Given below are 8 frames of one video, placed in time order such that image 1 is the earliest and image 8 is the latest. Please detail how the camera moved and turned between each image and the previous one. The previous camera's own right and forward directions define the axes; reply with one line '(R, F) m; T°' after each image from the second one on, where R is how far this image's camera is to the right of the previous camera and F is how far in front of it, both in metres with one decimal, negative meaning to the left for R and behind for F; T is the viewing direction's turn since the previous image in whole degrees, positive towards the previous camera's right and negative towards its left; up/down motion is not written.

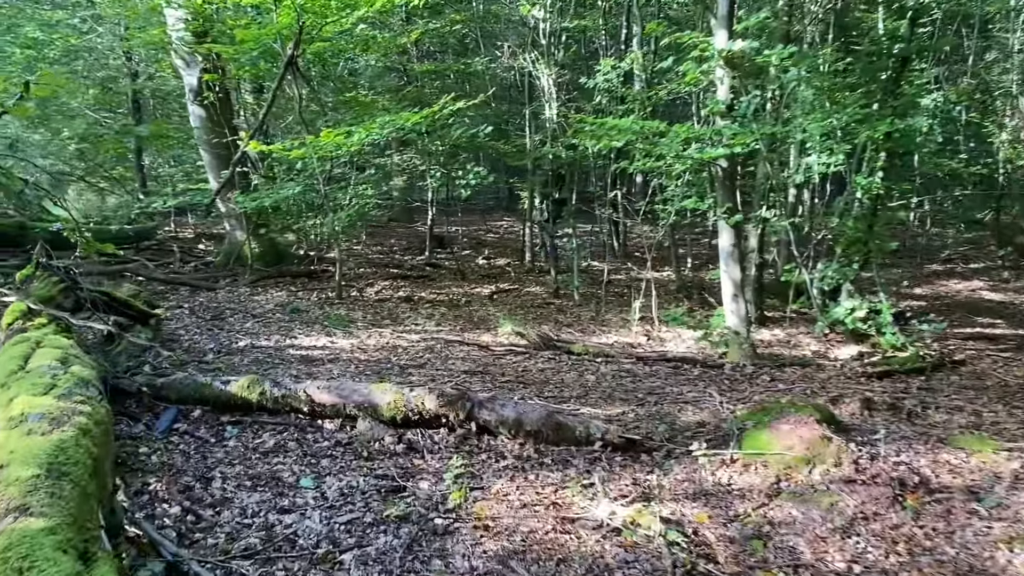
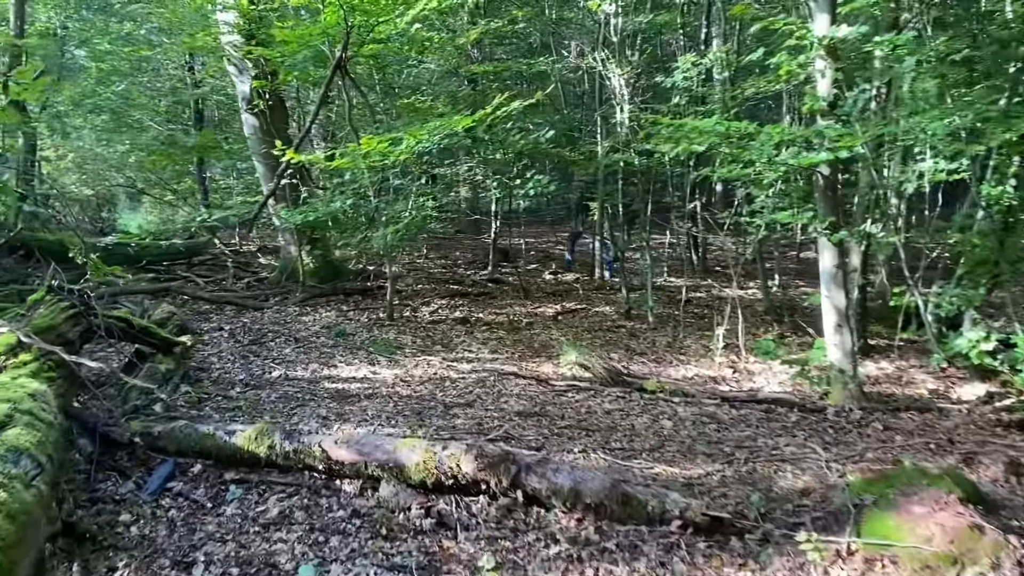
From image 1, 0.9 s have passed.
(+0.1, +1.0) m; -5°
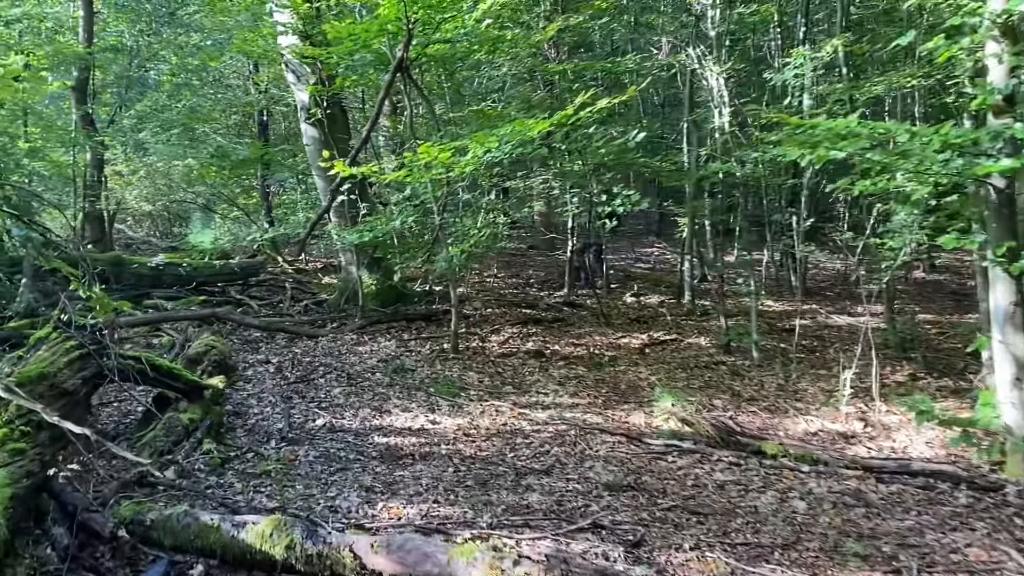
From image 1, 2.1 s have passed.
(-0.1, +1.2) m; -5°
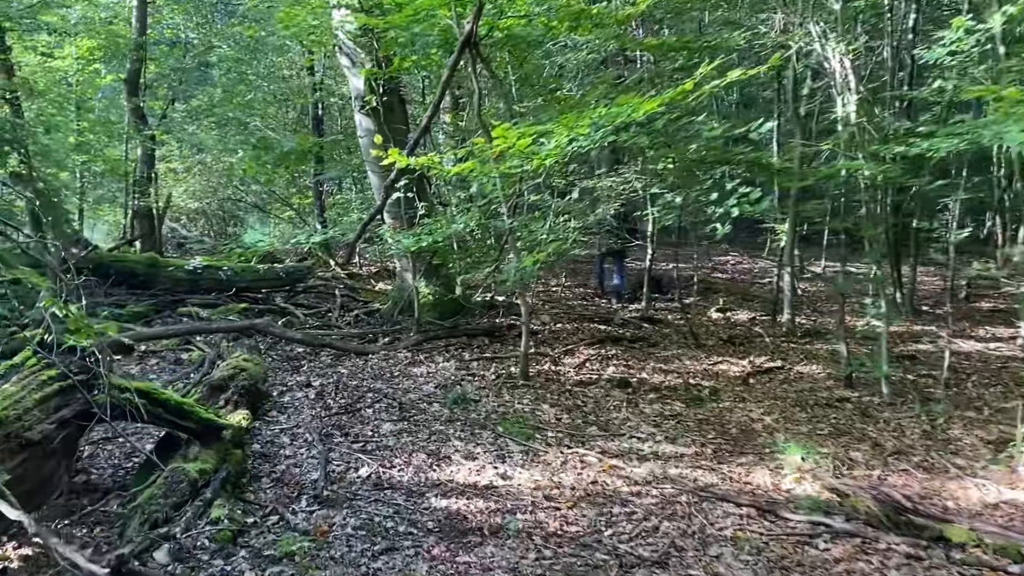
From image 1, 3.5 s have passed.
(-0.2, +1.3) m; -4°
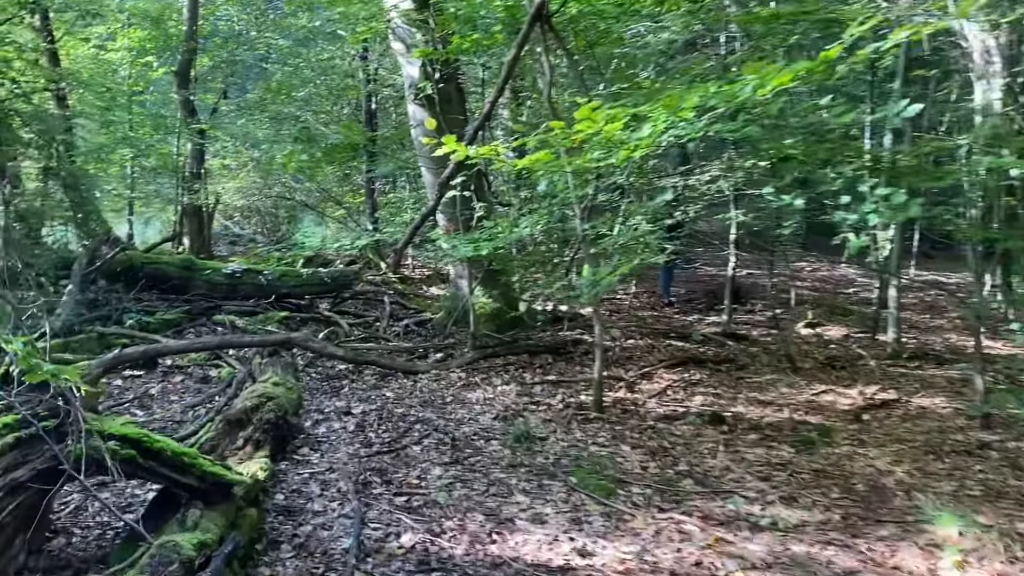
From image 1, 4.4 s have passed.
(-0.1, +1.1) m; -4°
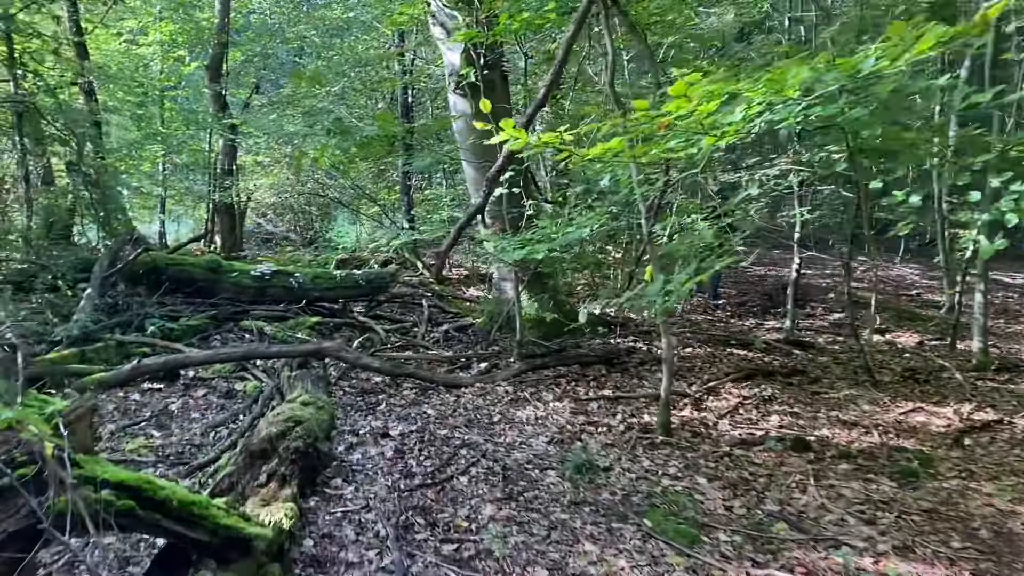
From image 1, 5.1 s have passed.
(-0.2, +0.7) m; -2°
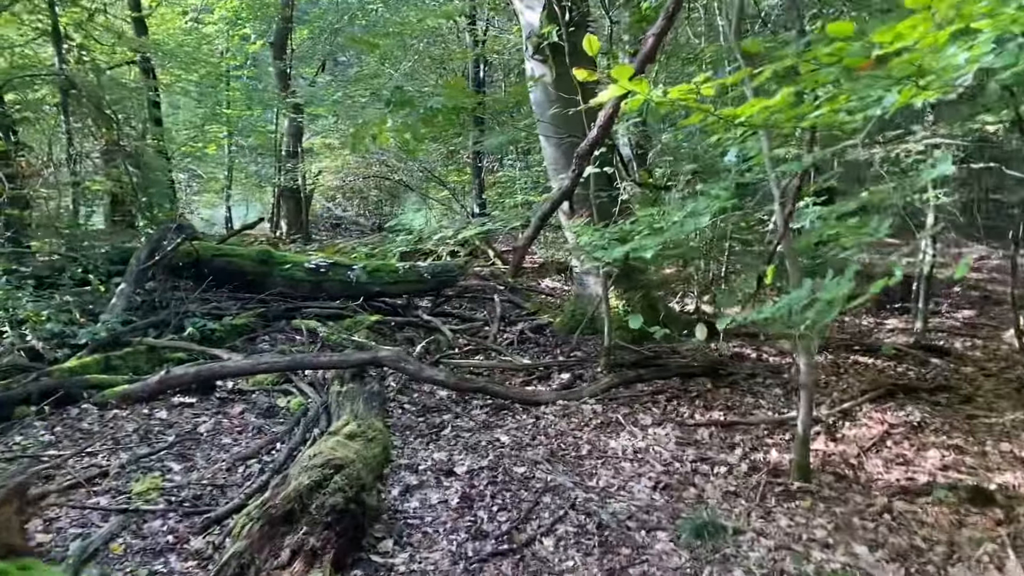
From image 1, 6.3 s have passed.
(-0.1, +1.1) m; -5°
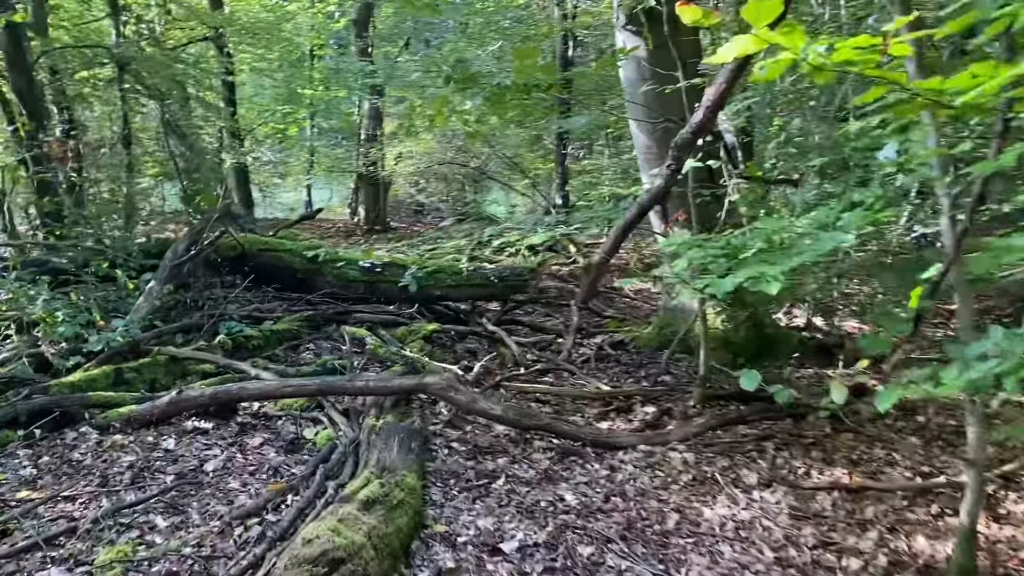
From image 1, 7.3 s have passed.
(+0.1, +1.0) m; -6°
